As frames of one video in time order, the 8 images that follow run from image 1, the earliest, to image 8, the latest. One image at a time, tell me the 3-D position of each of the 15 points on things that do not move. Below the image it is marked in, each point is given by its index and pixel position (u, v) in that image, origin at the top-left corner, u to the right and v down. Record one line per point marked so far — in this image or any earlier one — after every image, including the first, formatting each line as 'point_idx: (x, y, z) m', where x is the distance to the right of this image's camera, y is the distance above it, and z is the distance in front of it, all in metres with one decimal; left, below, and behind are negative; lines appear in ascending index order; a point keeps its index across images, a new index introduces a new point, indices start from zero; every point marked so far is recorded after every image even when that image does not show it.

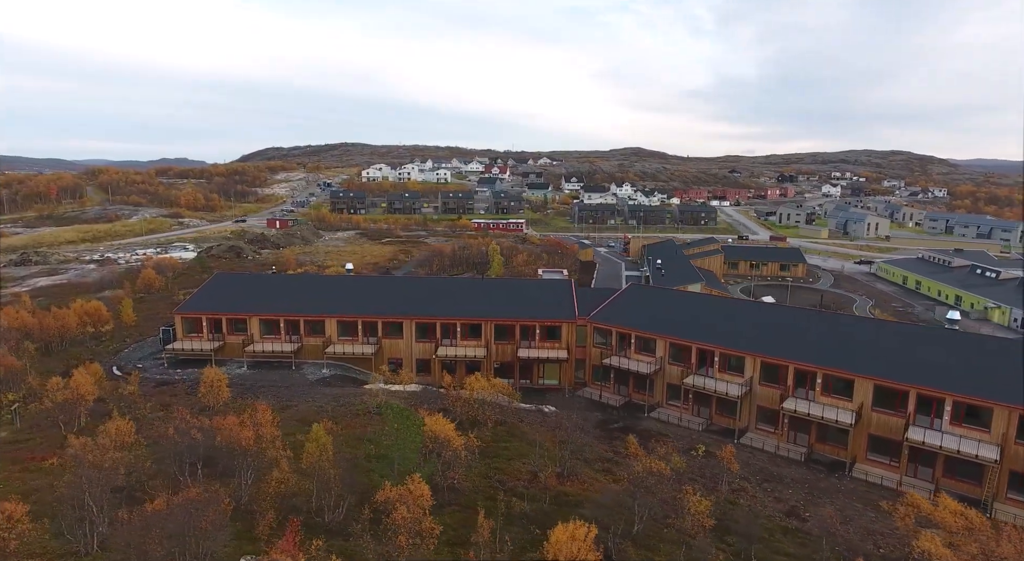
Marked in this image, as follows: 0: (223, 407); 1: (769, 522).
0: (-9.6, -4.2, +20.2) m
1: (+6.5, -6.1, +15.4) m
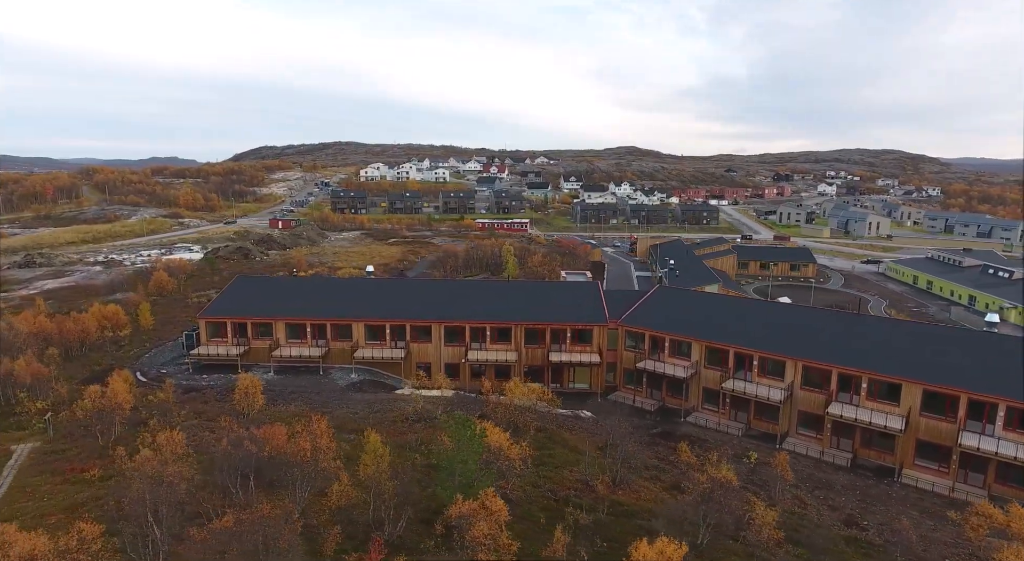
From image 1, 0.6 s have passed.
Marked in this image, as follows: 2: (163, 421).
0: (-8.3, -4.4, +19.8) m
1: (+7.9, -6.2, +15.1) m
2: (-10.5, -4.4, +18.5) m
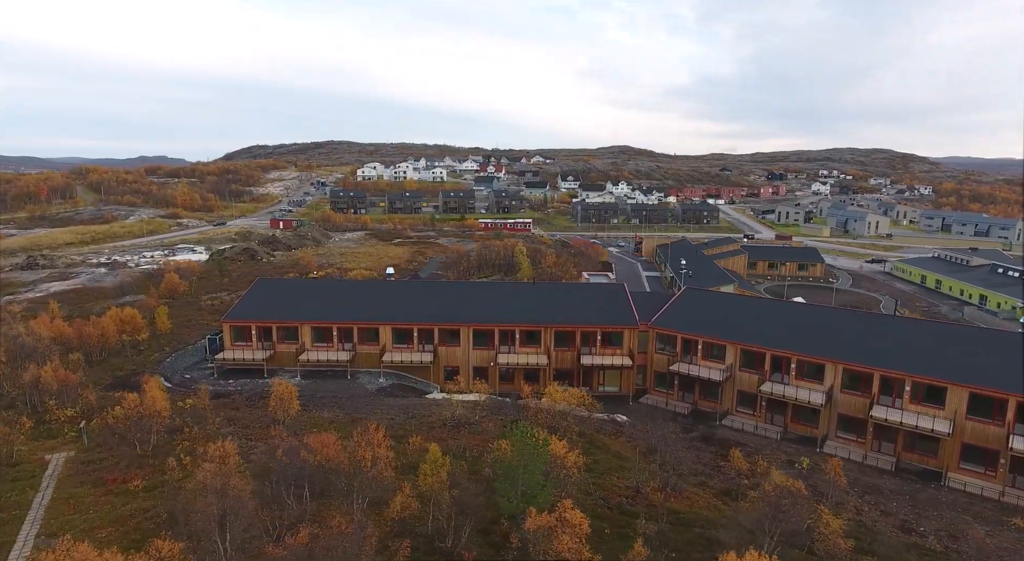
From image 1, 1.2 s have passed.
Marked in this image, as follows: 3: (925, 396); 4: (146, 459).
0: (-6.9, -4.5, +19.3) m
1: (+9.3, -6.3, +14.9) m
2: (-9.1, -4.5, +18.1) m
3: (+13.5, -3.8, +19.9) m
4: (-10.0, -4.9, +16.8) m
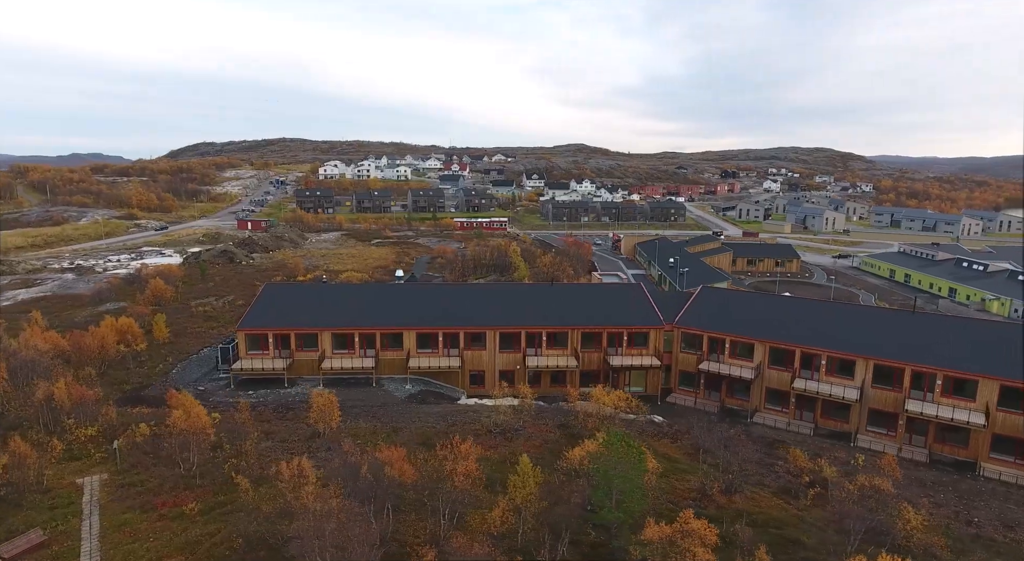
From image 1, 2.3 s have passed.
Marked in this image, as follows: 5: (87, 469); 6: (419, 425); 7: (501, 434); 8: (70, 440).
0: (-5.3, -4.7, +18.5) m
1: (+11.2, -6.2, +15.3) m
2: (-7.4, -4.7, +17.1) m
3: (+15.0, -3.7, +20.6) m
4: (-8.2, -5.1, +15.7) m
5: (-11.5, -5.1, +16.4) m
6: (-3.1, -4.7, +20.0) m
7: (-0.4, -4.9, +19.0) m
8: (-12.8, -4.6, +17.5) m
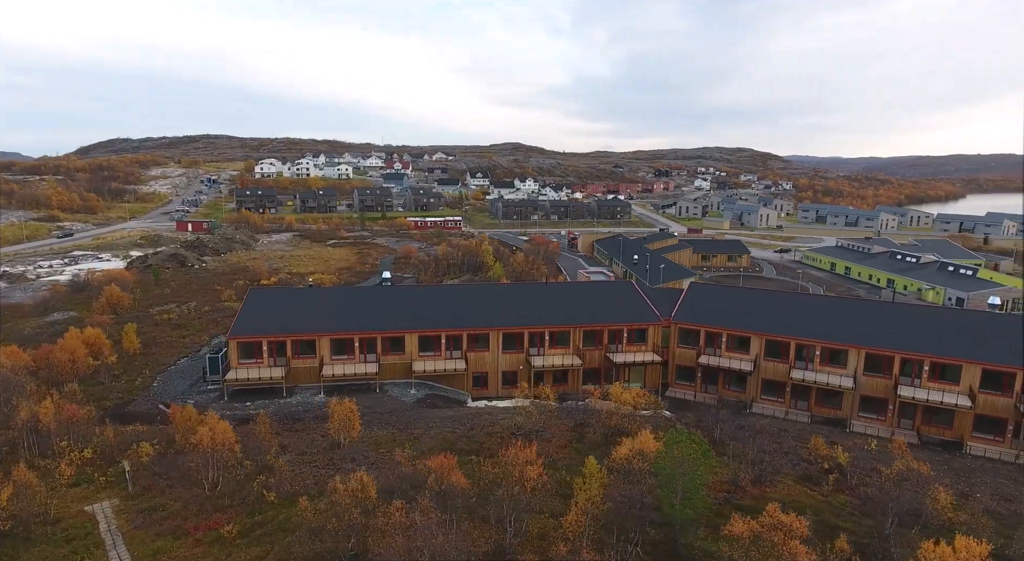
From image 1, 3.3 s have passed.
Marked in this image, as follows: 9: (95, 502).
0: (-4.5, -4.8, +17.8) m
1: (+12.4, -6.0, +16.4) m
2: (-6.4, -4.9, +16.1) m
3: (+15.5, -3.4, +22.0) m
4: (-7.0, -5.3, +14.7) m
5: (-10.3, -5.3, +15.0) m
6: (-2.4, -4.8, +19.4) m
7: (+0.4, -4.9, +18.8) m
8: (-11.8, -4.8, +16.0) m
9: (-10.1, -5.4, +14.8) m
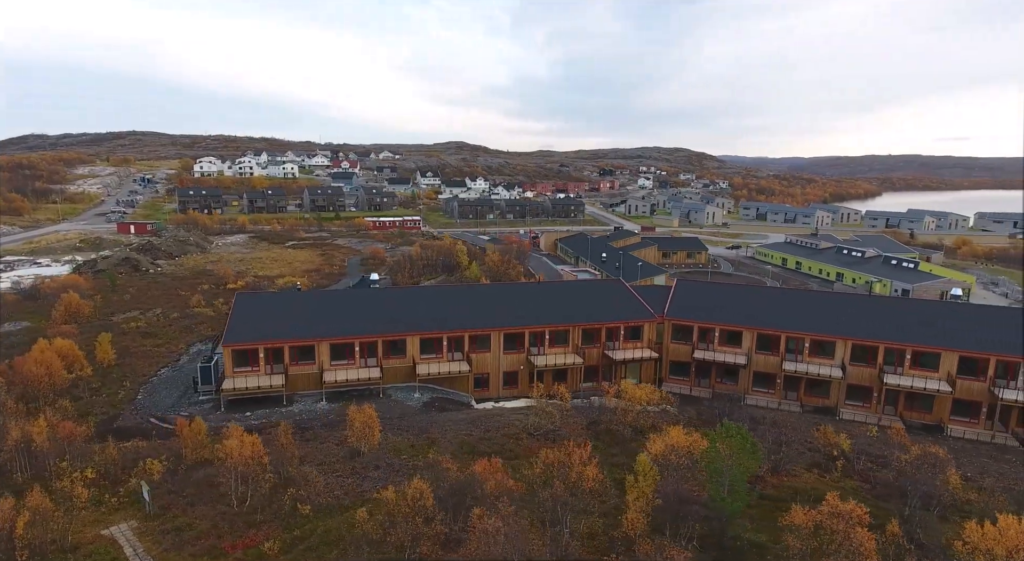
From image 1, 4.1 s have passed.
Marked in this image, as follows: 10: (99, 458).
0: (-3.7, -4.9, +17.3) m
1: (+13.2, -5.8, +17.5) m
2: (-5.5, -5.0, +15.5) m
3: (+15.7, -3.1, +23.4) m
4: (-6.0, -5.4, +14.0) m
5: (-9.3, -5.5, +14.1) m
6: (-1.8, -4.8, +19.2) m
7: (+1.0, -4.9, +18.8) m
8: (-10.9, -5.0, +14.9) m
9: (-9.1, -5.6, +13.8) m
10: (-10.9, -4.7, +16.0) m
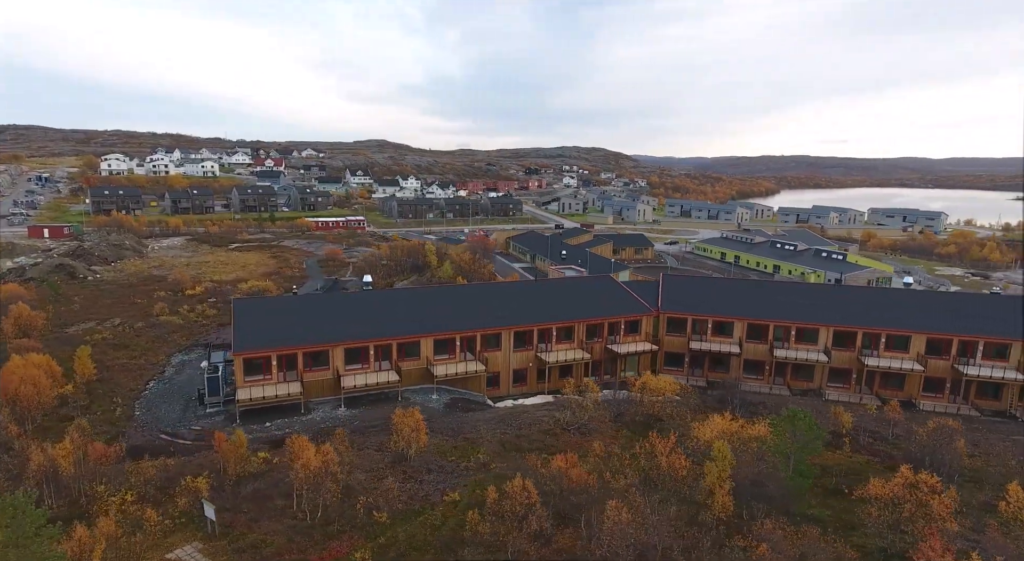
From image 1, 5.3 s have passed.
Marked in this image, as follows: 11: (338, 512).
0: (-2.3, -4.9, +17.1) m
1: (+14.5, -5.5, +19.5) m
2: (-3.8, -5.0, +15.0) m
3: (+16.1, -2.7, +25.7) m
4: (-4.1, -5.5, +13.5) m
5: (-7.4, -5.6, +13.1) m
6: (-0.7, -4.8, +19.2) m
7: (+2.2, -4.8, +19.2) m
8: (-9.1, -5.2, +13.7) m
9: (-7.1, -5.7, +12.9) m
10: (-9.2, -4.9, +14.8) m
11: (-4.0, -5.3, +14.0) m
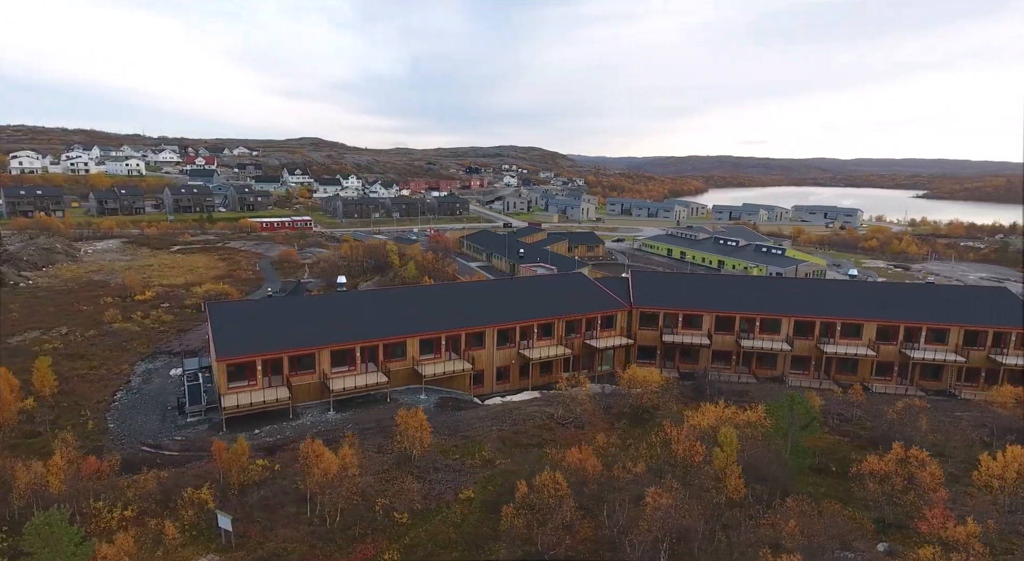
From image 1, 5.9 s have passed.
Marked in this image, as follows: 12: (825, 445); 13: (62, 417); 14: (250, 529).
0: (-2.2, -4.9, +17.1) m
1: (+14.3, -5.1, +21.2) m
2: (-3.5, -5.0, +14.9) m
3: (+15.3, -2.4, +27.5) m
4: (-3.6, -5.5, +13.4) m
5: (-6.8, -5.7, +12.6) m
6: (-0.8, -4.7, +19.3) m
7: (+2.1, -4.7, +19.6) m
8: (-8.6, -5.3, +13.0) m
9: (-6.5, -5.8, +12.4) m
10: (-8.8, -5.0, +14.1) m
11: (-3.5, -5.3, +13.8) m
12: (+9.8, -5.2, +18.9) m
13: (-14.4, -4.3, +19.5) m
14: (-5.7, -5.5, +13.5) m
